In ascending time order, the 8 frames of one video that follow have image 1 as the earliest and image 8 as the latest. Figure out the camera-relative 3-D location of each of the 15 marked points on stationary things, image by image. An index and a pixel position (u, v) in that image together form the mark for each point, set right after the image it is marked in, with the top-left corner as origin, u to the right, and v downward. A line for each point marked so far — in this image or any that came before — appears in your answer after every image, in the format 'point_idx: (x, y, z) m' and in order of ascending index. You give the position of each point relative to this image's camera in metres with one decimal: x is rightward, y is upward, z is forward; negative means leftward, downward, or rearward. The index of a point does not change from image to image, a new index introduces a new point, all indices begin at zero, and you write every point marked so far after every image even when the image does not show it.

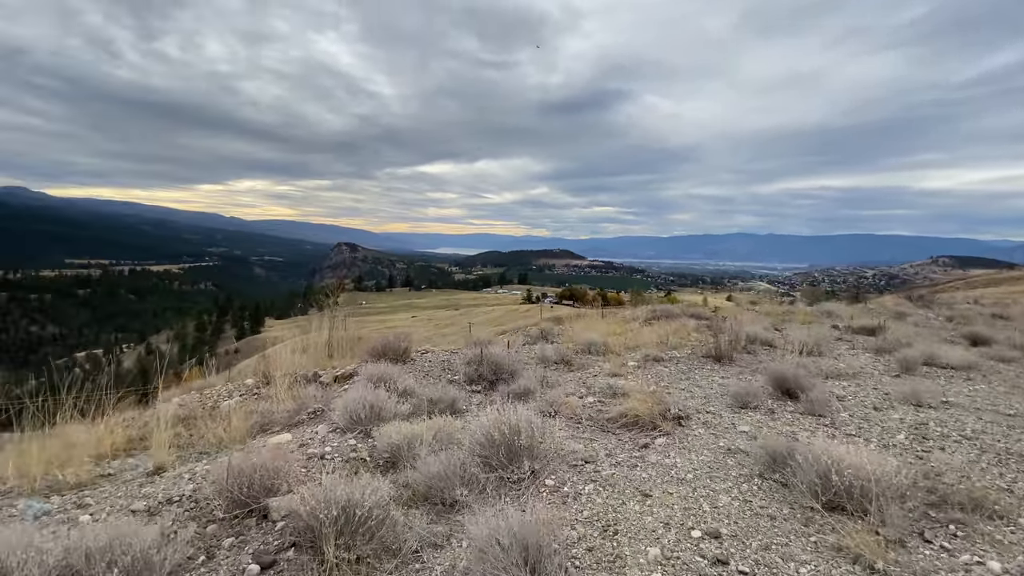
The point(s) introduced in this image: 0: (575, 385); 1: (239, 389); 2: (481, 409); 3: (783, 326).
0: (+0.9, -1.4, +7.1) m
1: (-4.3, -1.6, +7.5) m
2: (-0.4, -1.5, +5.9) m
3: (+7.8, -1.1, +13.6) m
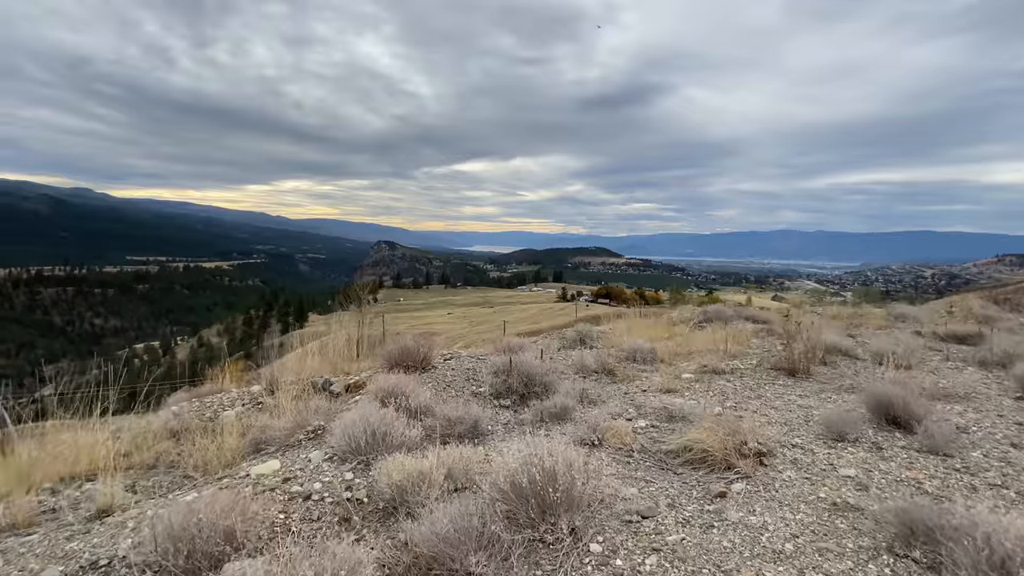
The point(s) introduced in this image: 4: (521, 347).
0: (+1.4, -1.4, +5.9) m
1: (-3.9, -1.5, +6.8) m
2: (-0.1, -1.5, +4.9) m
3: (+8.7, -1.1, +11.9) m
4: (+0.2, -1.0, +8.0) m
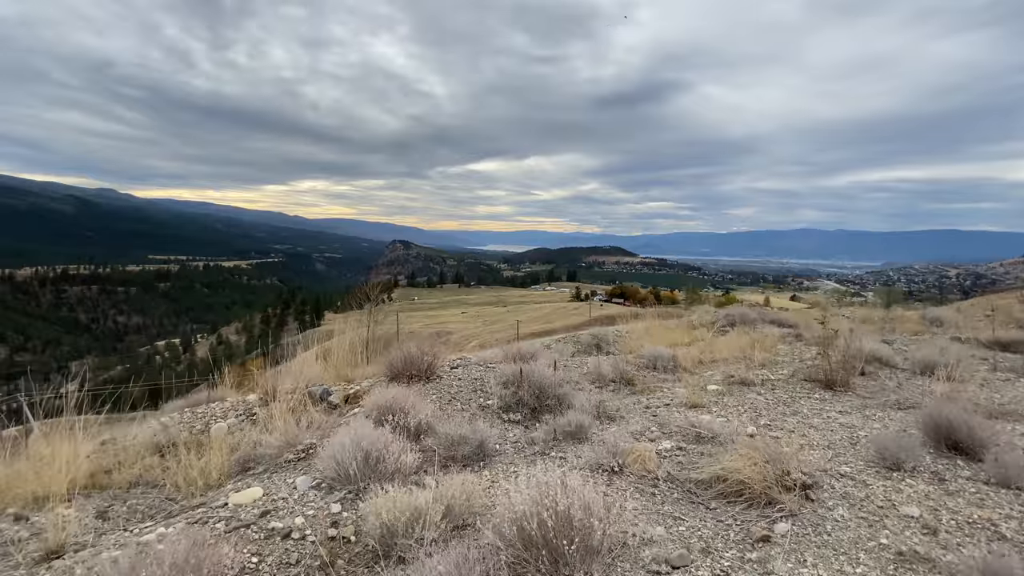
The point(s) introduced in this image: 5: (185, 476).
0: (+1.5, -1.5, +5.4) m
1: (-3.7, -1.6, +6.4) m
2: (0.0, -1.6, +4.4) m
3: (+9.0, -1.2, +11.2) m
4: (+0.3, -1.1, +7.5) m
5: (-3.1, -1.8, +4.5) m
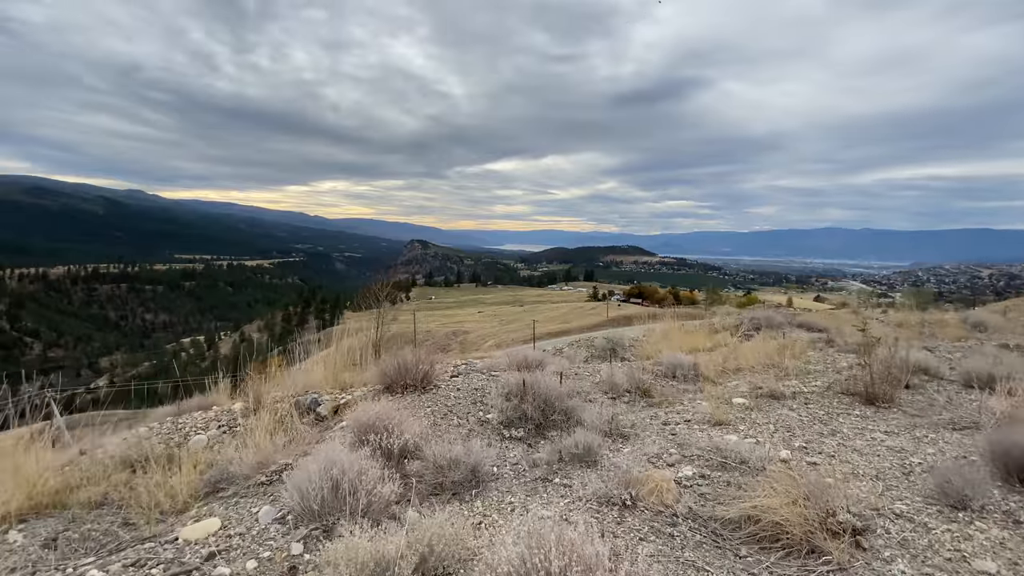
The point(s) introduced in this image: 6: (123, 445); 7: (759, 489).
0: (+1.5, -1.5, +4.8) m
1: (-3.7, -1.6, +6.0) m
2: (0.0, -1.6, +3.9) m
3: (+9.2, -1.2, +10.3) m
4: (+0.4, -1.1, +7.0) m
5: (-3.1, -1.8, +4.1) m
6: (-4.3, -1.7, +5.3) m
7: (+1.9, -1.5, +3.6) m
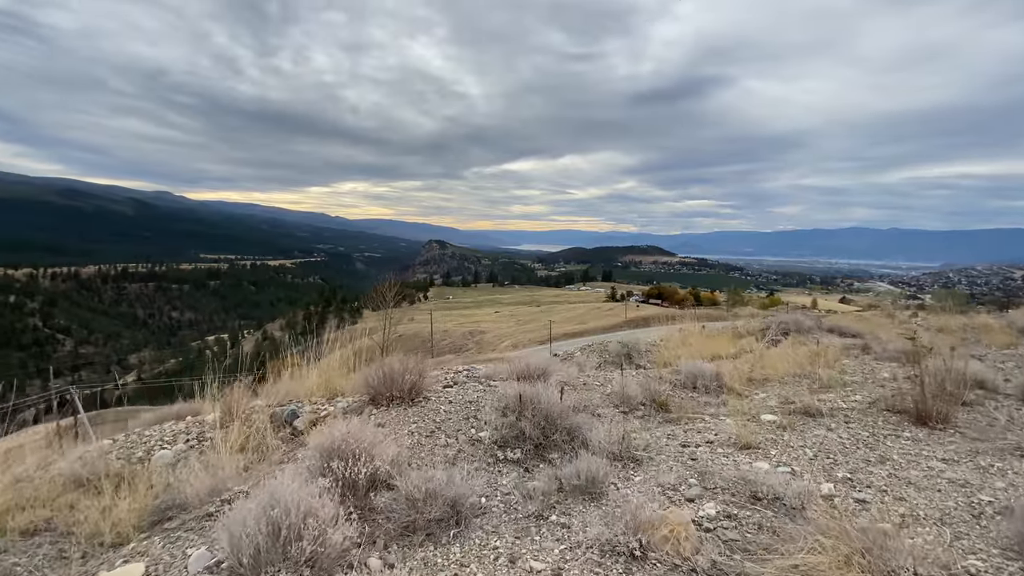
0: (+1.5, -1.6, +4.2) m
1: (-3.7, -1.6, +5.5) m
2: (-0.1, -1.6, +3.2) m
3: (+9.4, -1.3, +9.4) m
4: (+0.5, -1.1, +6.4) m
5: (-3.2, -1.8, +3.6) m
6: (-4.3, -1.7, +4.8) m
7: (+1.8, -1.6, +3.0) m
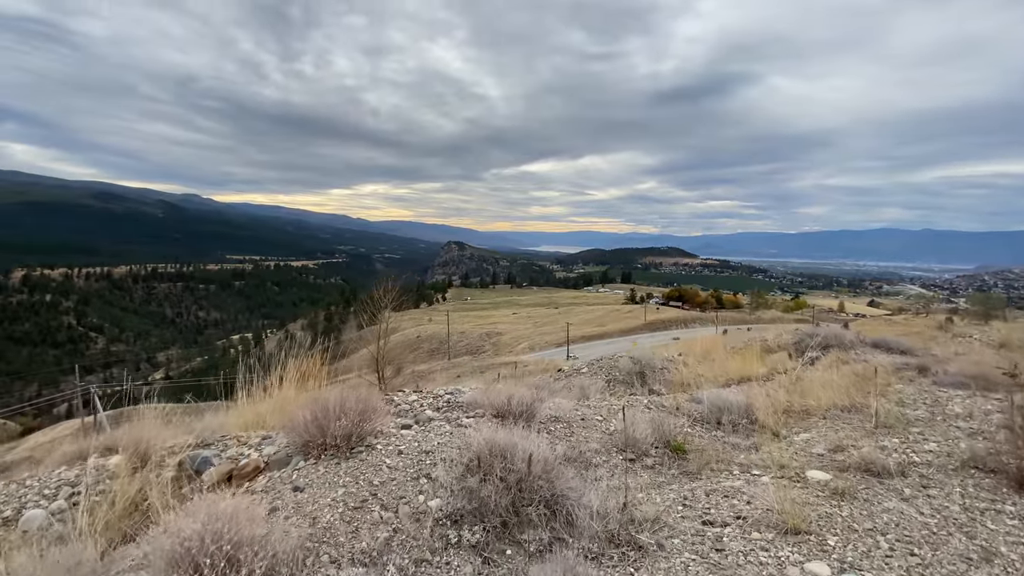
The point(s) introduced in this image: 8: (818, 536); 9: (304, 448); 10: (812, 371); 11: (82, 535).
0: (+1.1, -1.7, +3.0) m
1: (-3.9, -1.8, +4.5) m
2: (-0.4, -1.8, +2.1) m
3: (+9.3, -1.5, +7.9) m
4: (+0.2, -1.3, +5.2) m
5: (-3.5, -1.9, +2.6) m
6: (-4.6, -1.9, +3.8) m
7: (+1.4, -1.7, +1.7) m
8: (+2.1, -1.7, +3.3) m
9: (-1.7, -1.3, +4.0) m
10: (+4.9, -1.4, +7.8) m
11: (-3.1, -1.7, +3.5) m
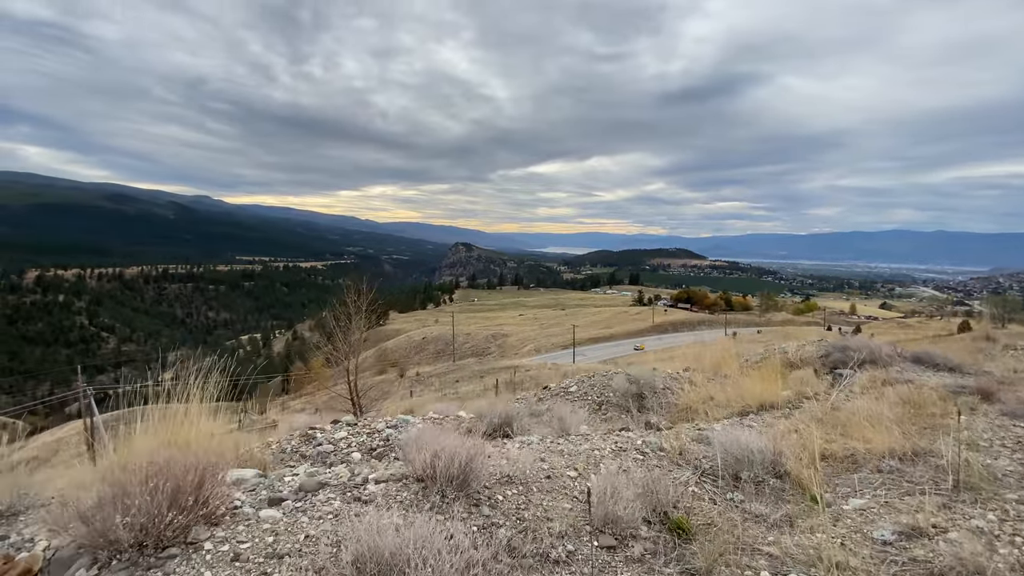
0: (+0.6, -1.8, +1.5) m
1: (-4.4, -1.8, +3.1) m
2: (-1.0, -1.8, +0.7) m
3: (+8.8, -1.6, +6.3) m
4: (-0.3, -1.3, +3.8) m
5: (-4.1, -2.0, +1.2) m
6: (-5.1, -1.9, +2.5) m
7: (+0.9, -1.8, +0.3) m
8: (+1.6, -1.7, +1.8) m
9: (-2.2, -1.4, +2.6) m
10: (+4.5, -1.5, +6.3) m
11: (-3.6, -1.7, +2.1) m
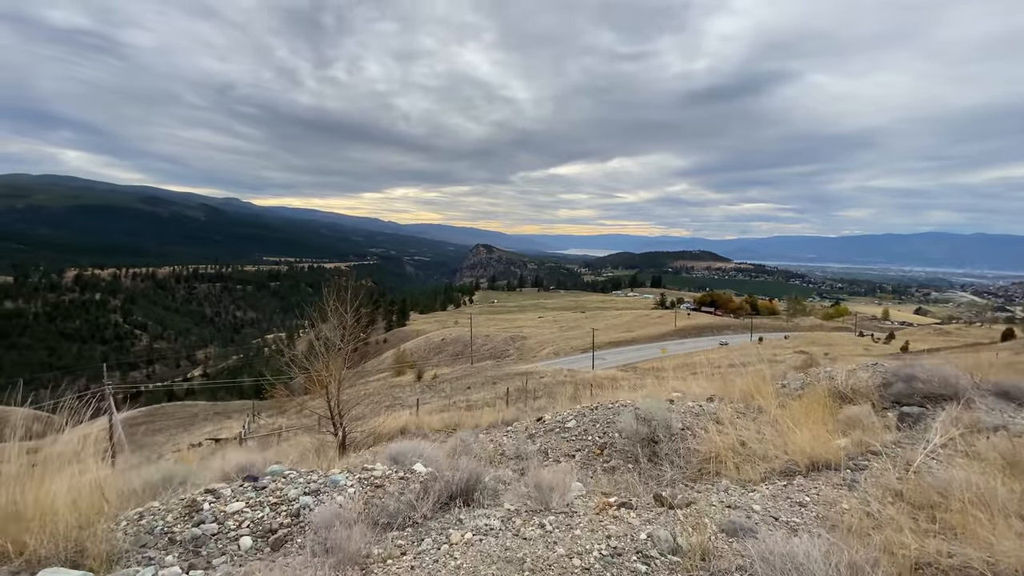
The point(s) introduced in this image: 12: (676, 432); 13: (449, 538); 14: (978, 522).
0: (+0.1, -1.9, +0.1) m
1: (-4.9, -1.9, +1.9) m
2: (-1.5, -2.0, -0.7) m
3: (+8.5, -1.8, +4.5) m
4: (-0.7, -1.5, +2.4) m
5: (-4.6, -2.1, -0.1) m
6: (-5.6, -2.0, +1.3) m
7: (+0.3, -1.9, -1.2) m
8: (+1.0, -1.9, +0.3) m
9: (-2.6, -1.6, +1.3) m
10: (+4.2, -1.7, +4.7) m
11: (-4.1, -1.9, +0.8) m
12: (+2.1, -1.8, +6.1) m
13: (-0.2, -1.6, +3.4) m
14: (+3.4, -1.7, +3.6) m
